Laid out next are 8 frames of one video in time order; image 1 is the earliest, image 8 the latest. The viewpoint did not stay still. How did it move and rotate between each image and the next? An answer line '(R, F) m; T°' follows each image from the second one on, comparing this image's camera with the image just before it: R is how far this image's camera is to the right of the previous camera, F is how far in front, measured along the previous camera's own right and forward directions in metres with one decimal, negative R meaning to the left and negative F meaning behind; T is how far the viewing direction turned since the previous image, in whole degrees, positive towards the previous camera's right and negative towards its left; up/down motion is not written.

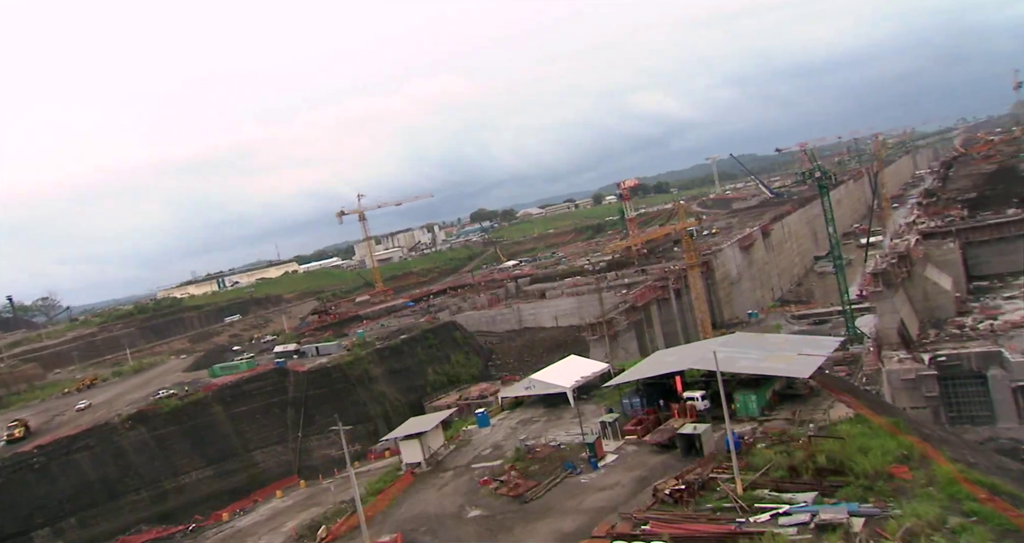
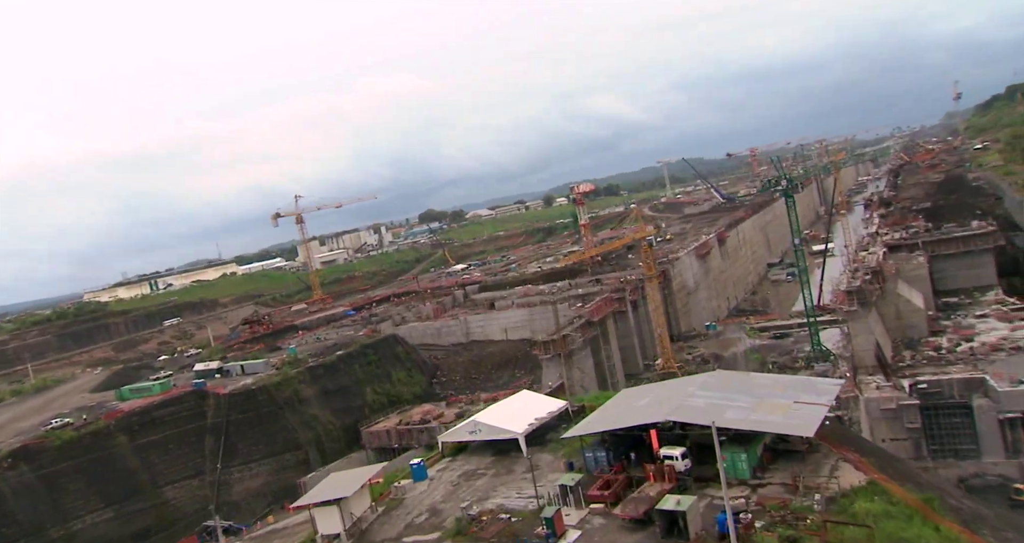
(+0.1, +2.2) m; +4°
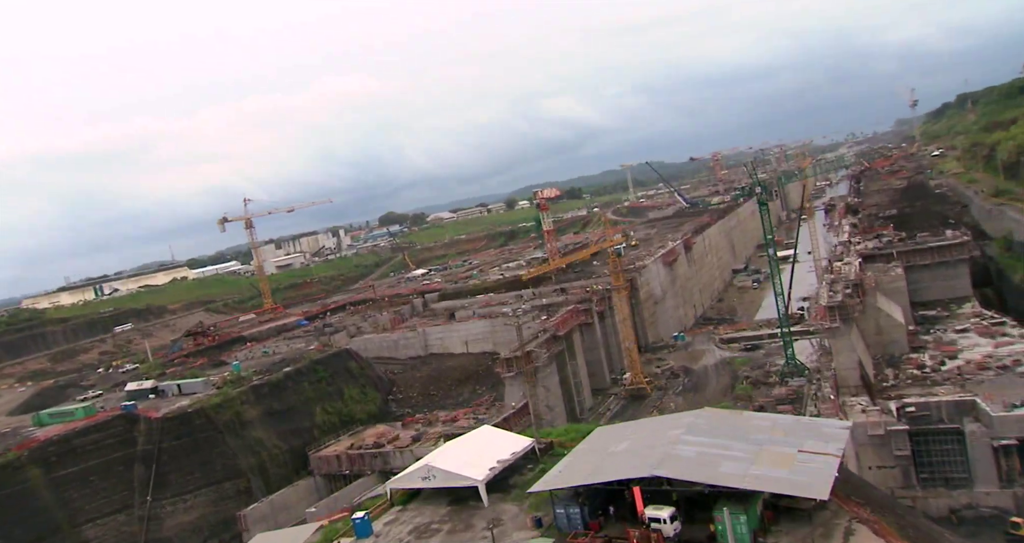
(+0.1, +1.6) m; +3°
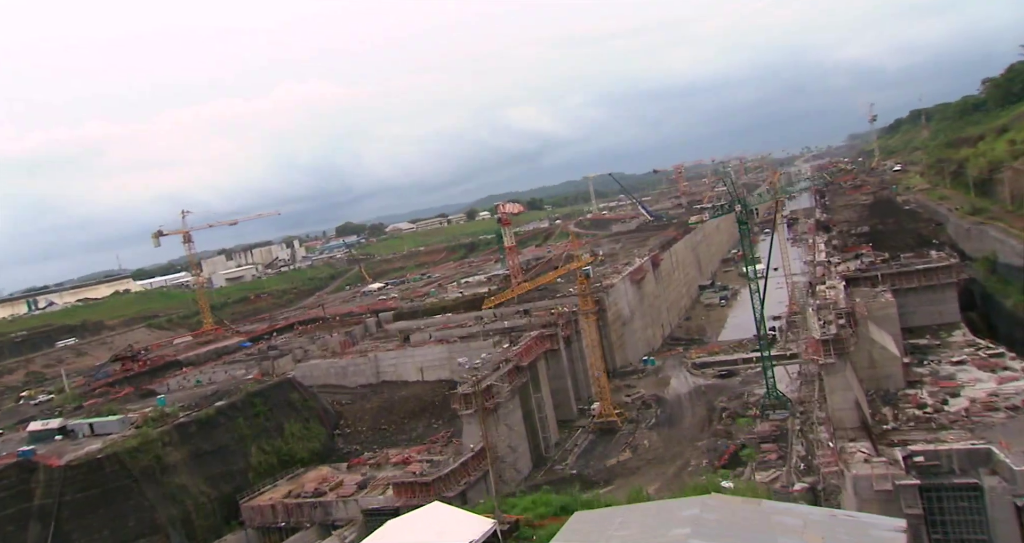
(+0.1, +2.3) m; +3°
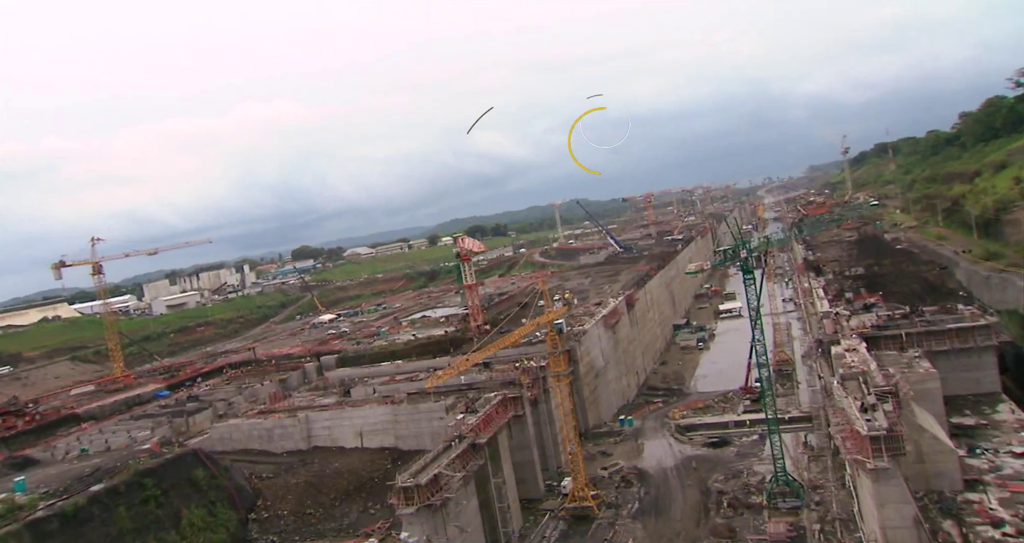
(+0.2, +4.4) m; +3°
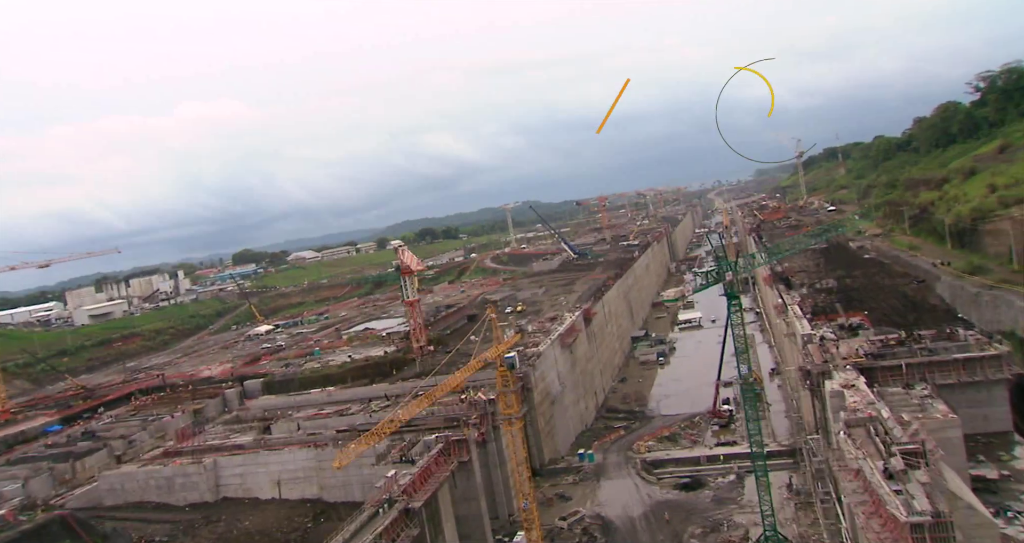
(+0.2, +3.3) m; +4°
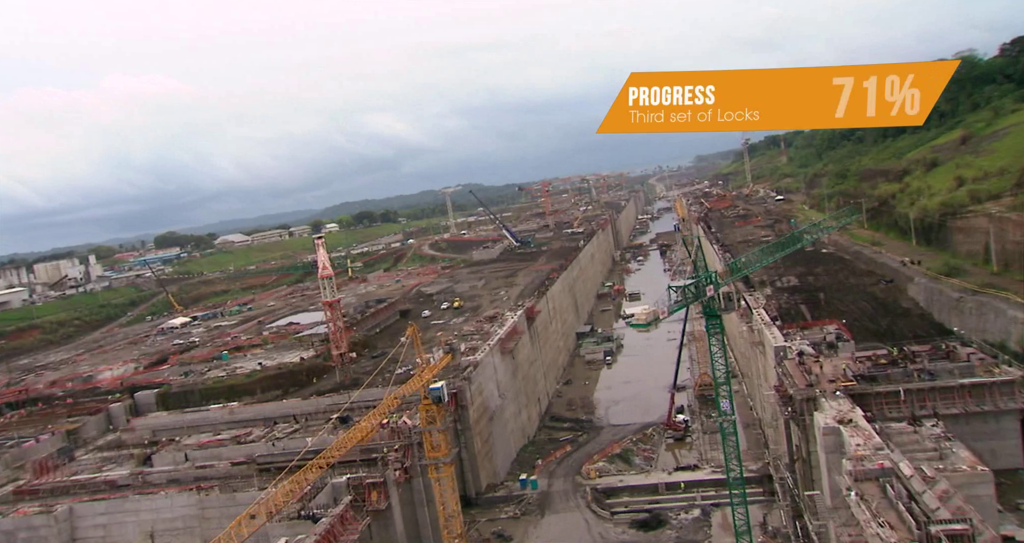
(+0.3, +3.5) m; +5°
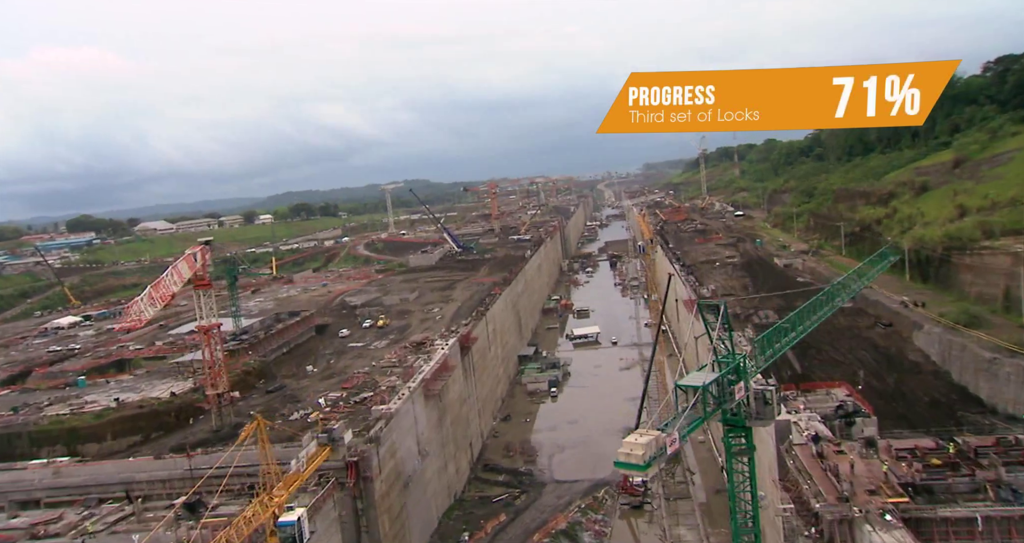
(+0.4, +5.3) m; +4°
